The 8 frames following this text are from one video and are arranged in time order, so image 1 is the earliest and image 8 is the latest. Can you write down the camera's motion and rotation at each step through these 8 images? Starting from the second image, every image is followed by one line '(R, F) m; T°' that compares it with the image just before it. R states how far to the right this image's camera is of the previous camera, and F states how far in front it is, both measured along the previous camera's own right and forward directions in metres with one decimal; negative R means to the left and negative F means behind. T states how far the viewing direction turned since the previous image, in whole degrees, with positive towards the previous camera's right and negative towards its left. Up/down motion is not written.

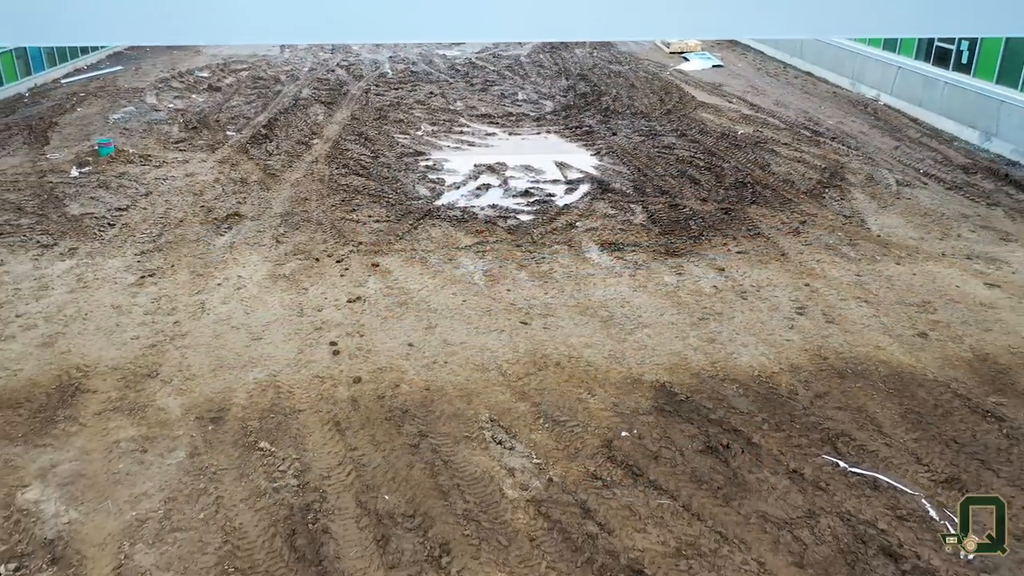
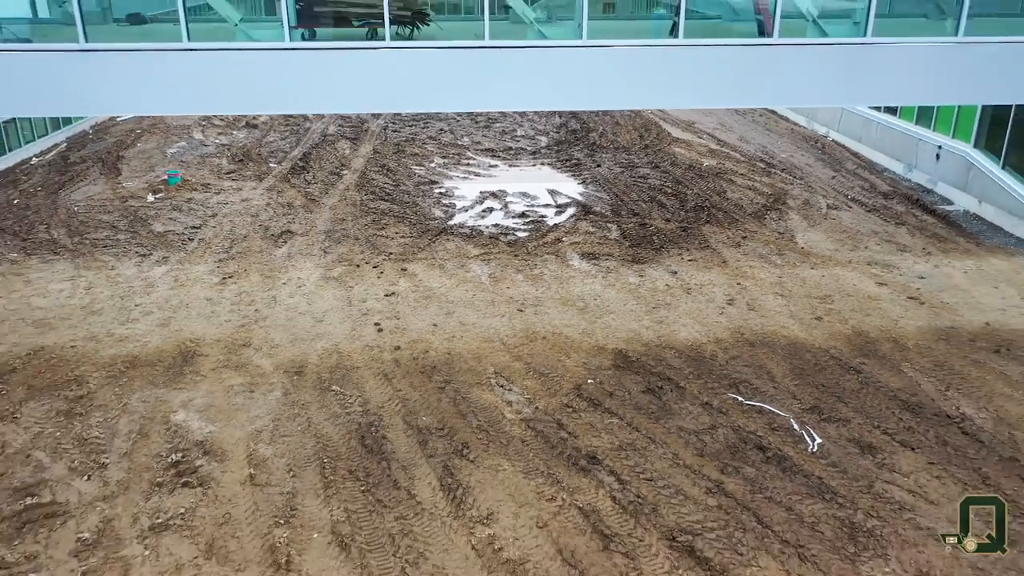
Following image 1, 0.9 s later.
(0.0, -2.2) m; 0°
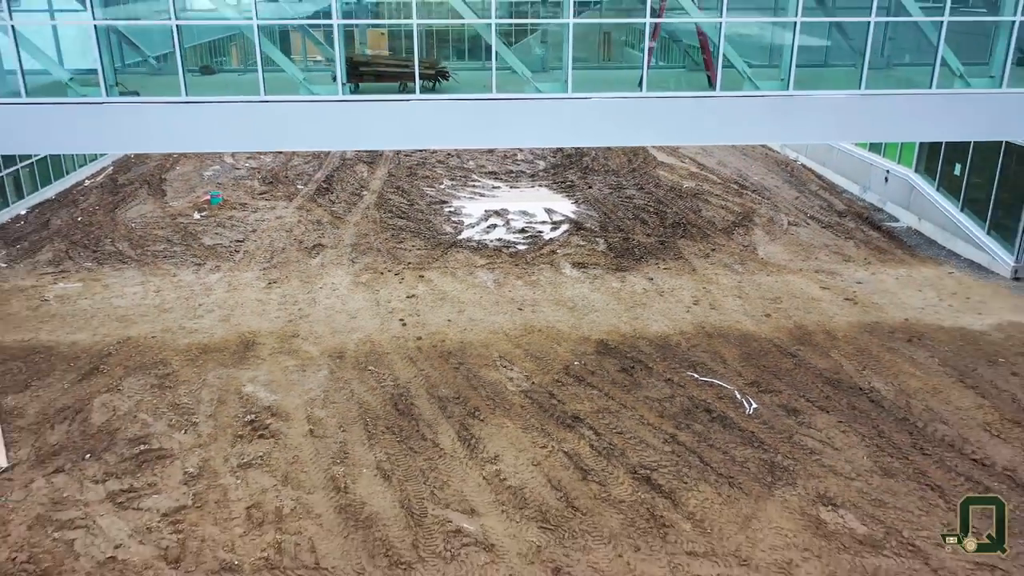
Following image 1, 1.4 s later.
(0.0, -1.8) m; 0°
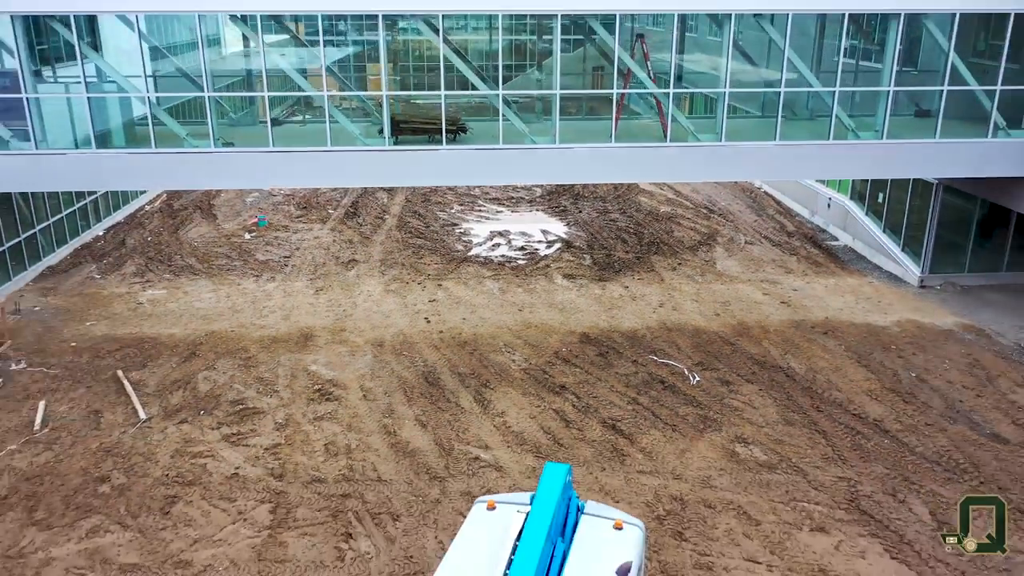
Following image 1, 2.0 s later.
(0.0, -2.7) m; 0°
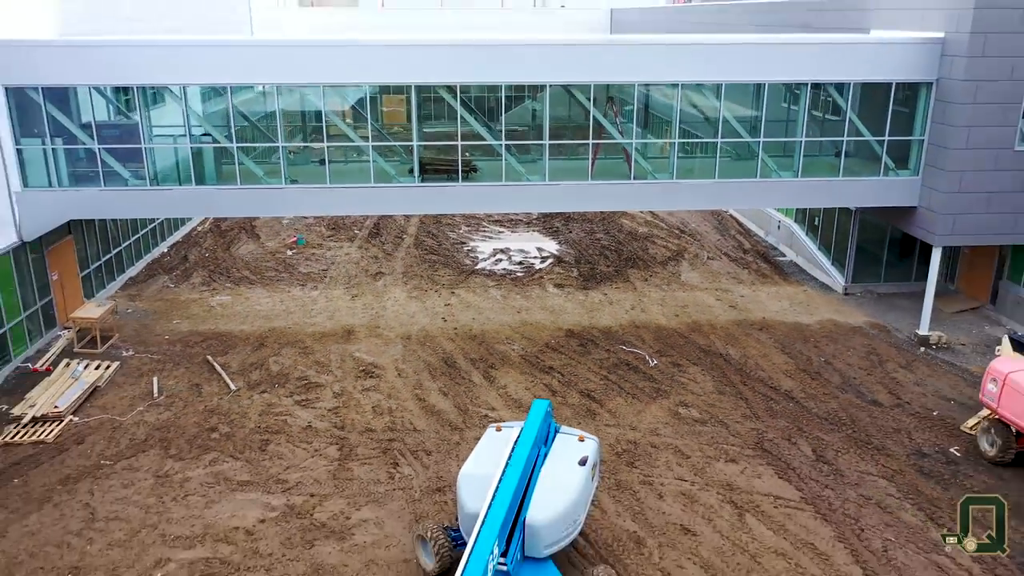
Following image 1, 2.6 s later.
(0.0, -3.2) m; 0°
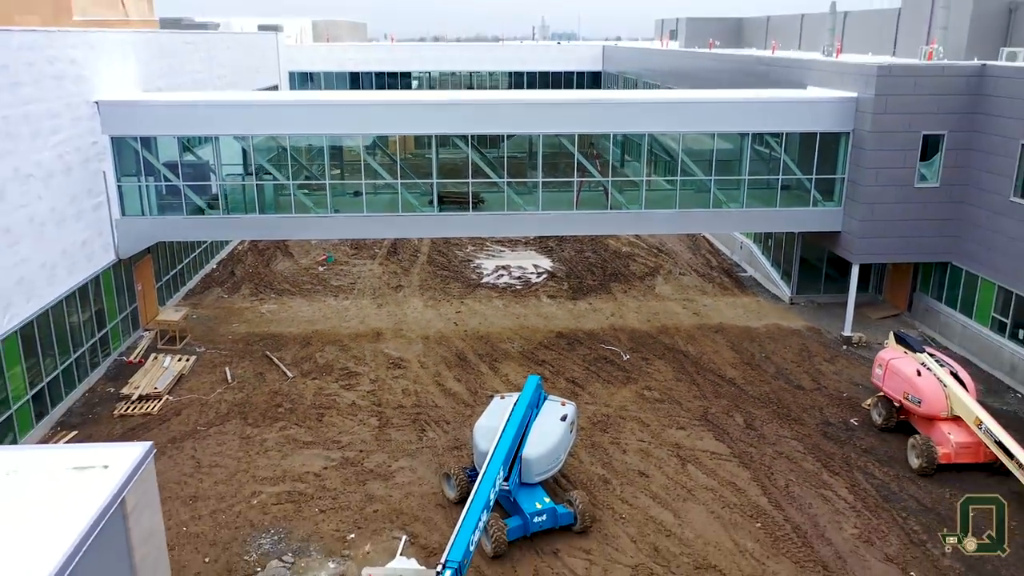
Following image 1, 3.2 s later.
(0.0, -3.3) m; 0°
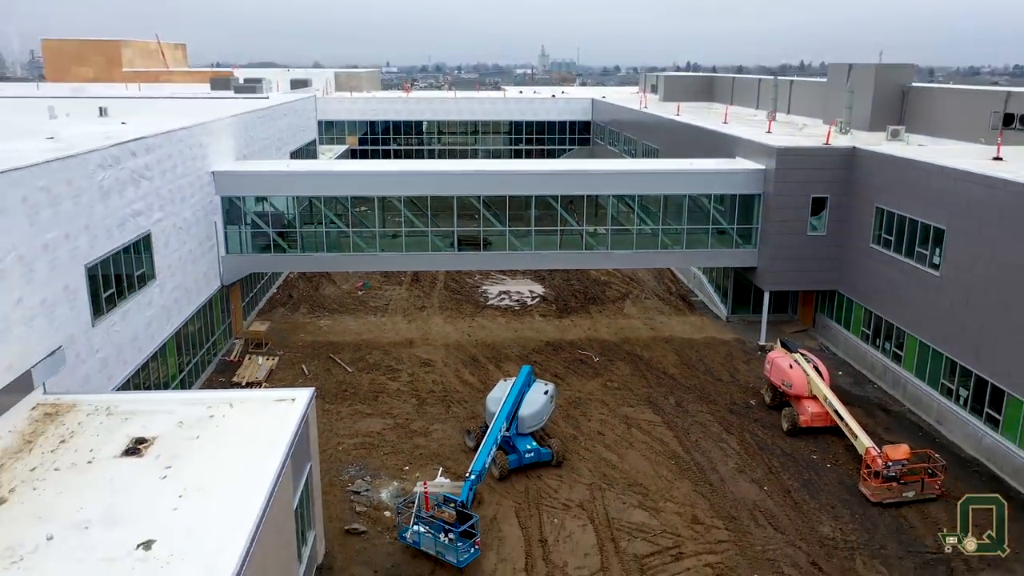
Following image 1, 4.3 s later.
(0.0, -6.1) m; 0°
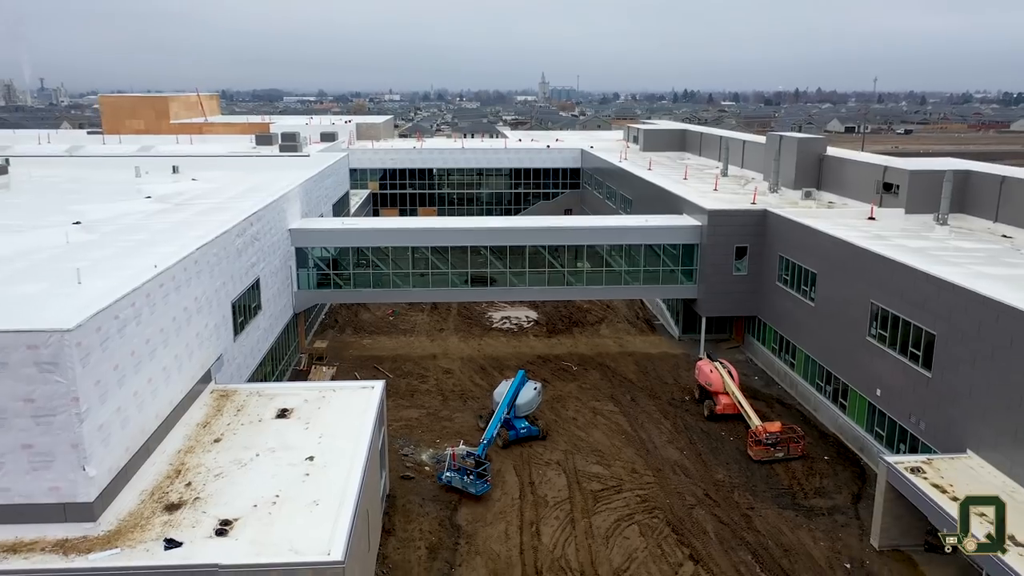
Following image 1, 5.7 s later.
(+0.1, -7.7) m; 0°
